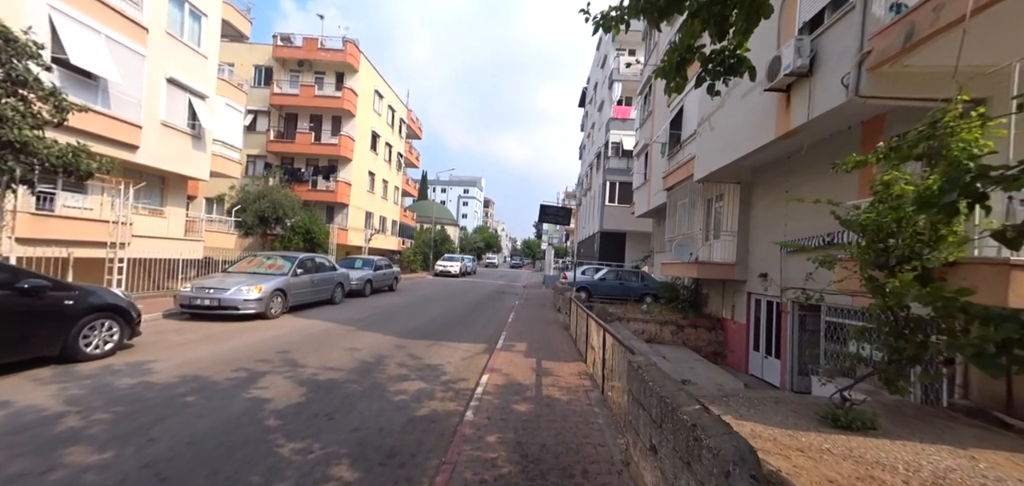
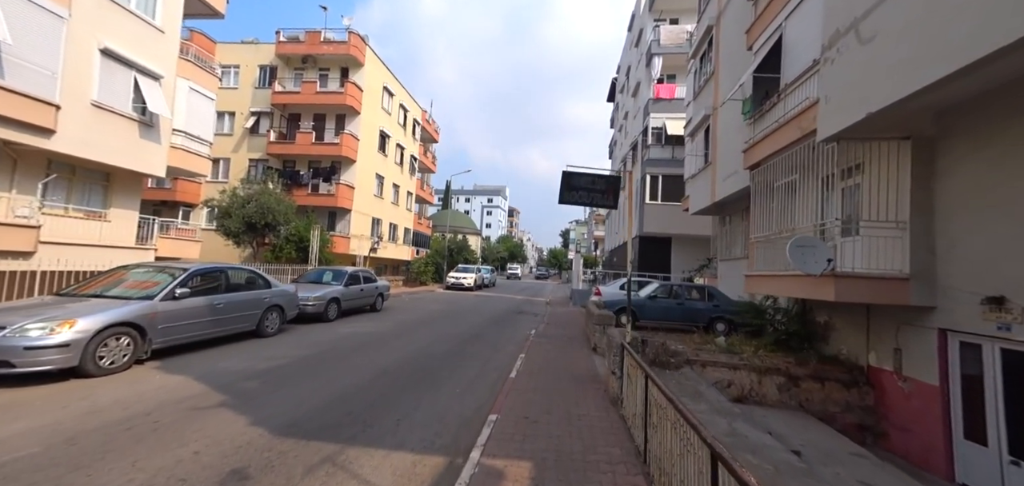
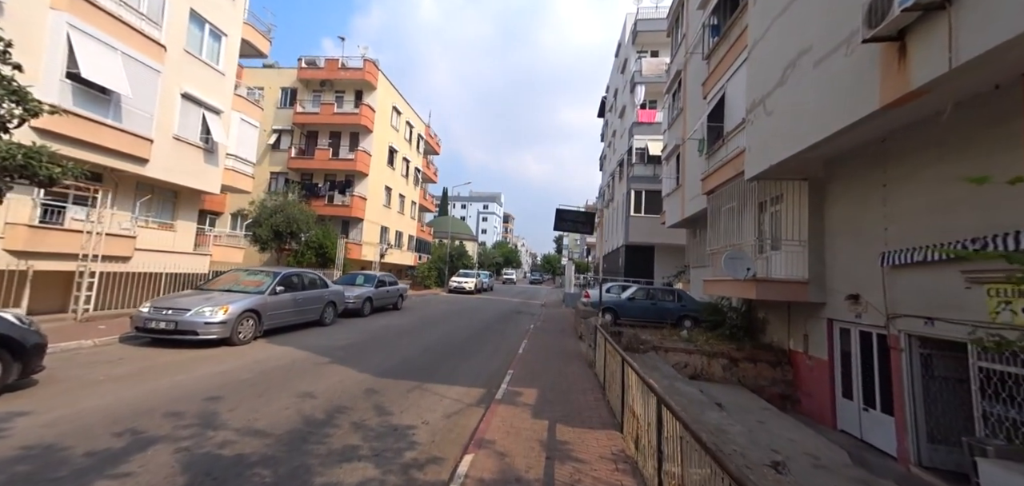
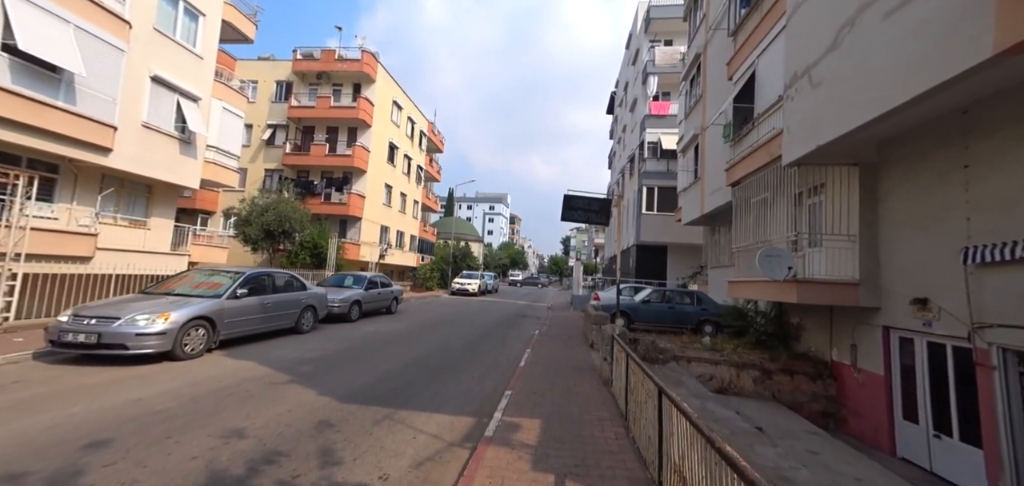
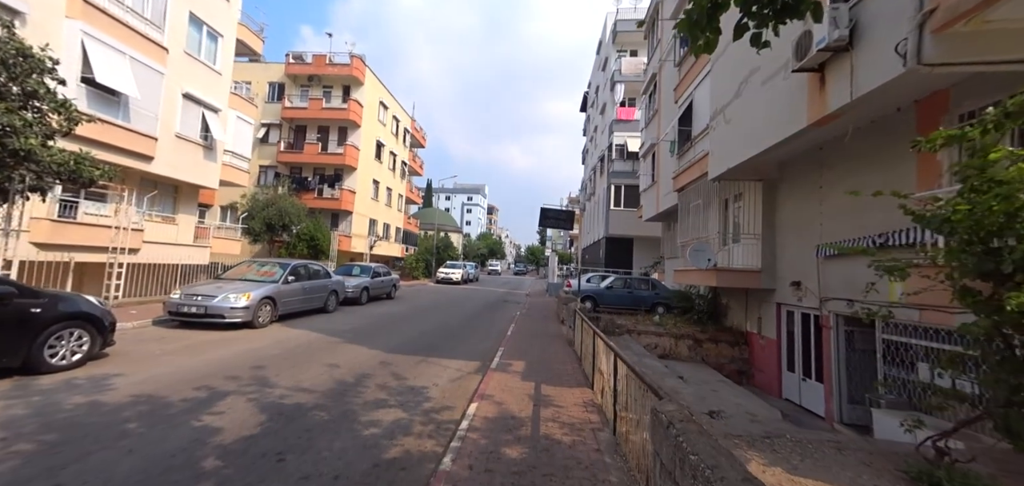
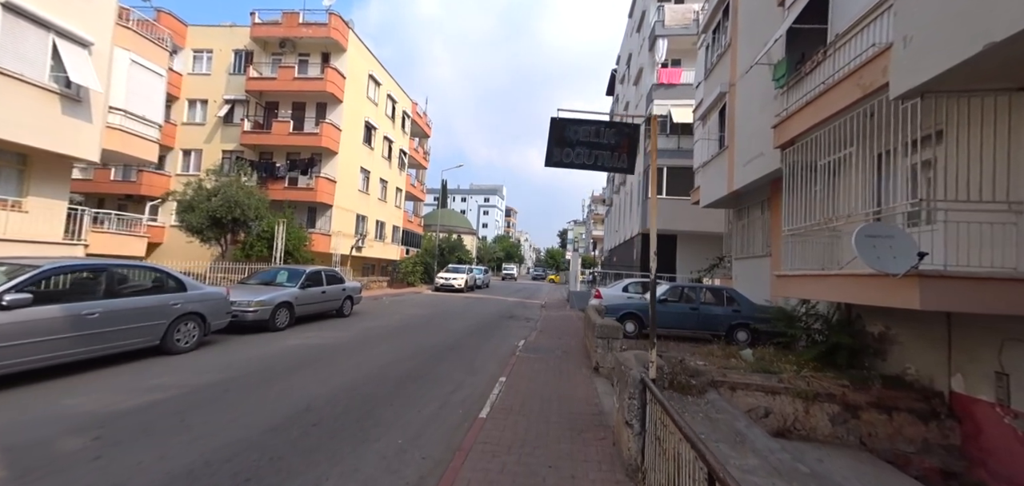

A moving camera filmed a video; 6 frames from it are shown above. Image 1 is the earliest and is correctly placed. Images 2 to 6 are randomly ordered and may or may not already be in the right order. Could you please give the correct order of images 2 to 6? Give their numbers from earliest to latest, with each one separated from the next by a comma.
5, 3, 4, 2, 6
